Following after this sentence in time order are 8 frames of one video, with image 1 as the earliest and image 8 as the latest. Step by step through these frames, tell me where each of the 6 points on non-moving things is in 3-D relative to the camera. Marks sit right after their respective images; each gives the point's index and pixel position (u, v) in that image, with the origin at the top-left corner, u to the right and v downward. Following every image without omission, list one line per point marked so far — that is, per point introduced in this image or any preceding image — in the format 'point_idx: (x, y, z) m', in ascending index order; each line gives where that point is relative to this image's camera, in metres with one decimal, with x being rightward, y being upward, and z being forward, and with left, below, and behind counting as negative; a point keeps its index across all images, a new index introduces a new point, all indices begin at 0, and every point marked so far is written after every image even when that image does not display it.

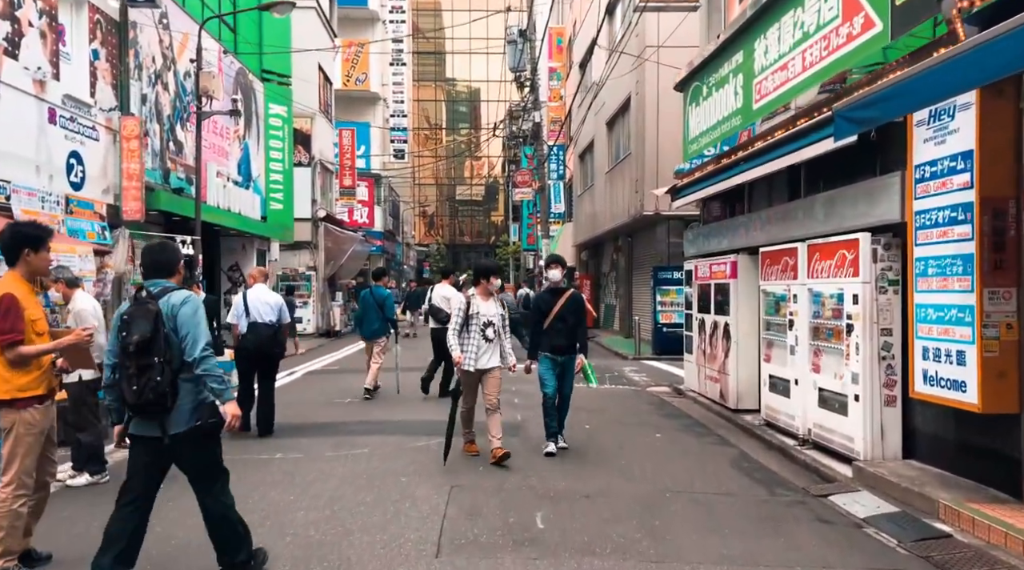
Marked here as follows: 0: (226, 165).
0: (-6.5, +2.7, +18.4) m
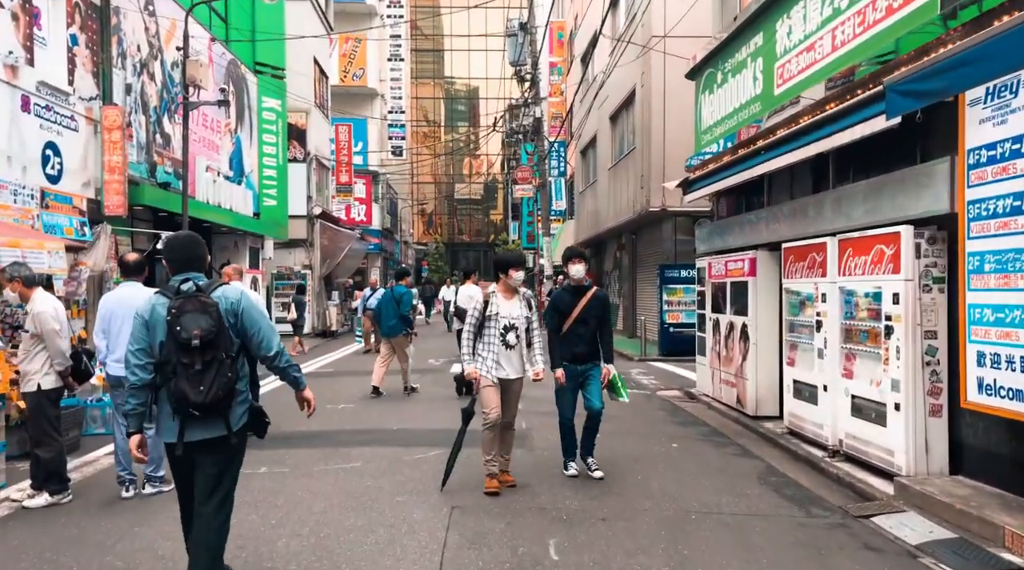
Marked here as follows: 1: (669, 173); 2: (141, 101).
0: (-6.4, +2.7, +17.8) m
1: (+3.6, +2.5, +18.4) m
2: (-6.4, +3.2, +14.1) m
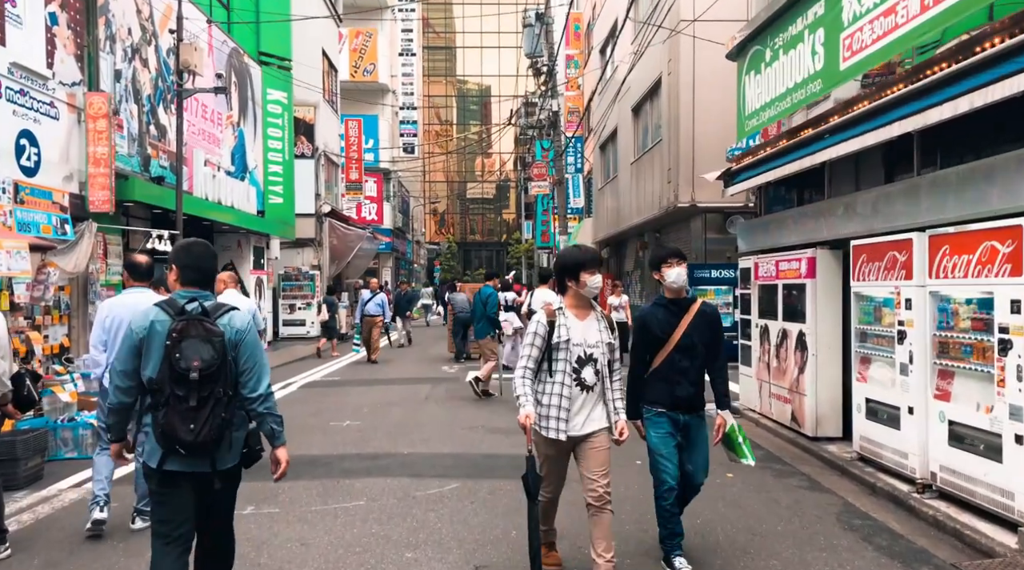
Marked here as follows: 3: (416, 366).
0: (-6.1, +2.7, +16.8) m
1: (+4.0, +2.5, +17.2) m
2: (-6.1, +3.1, +13.1) m
3: (-1.9, -1.6, +16.0) m
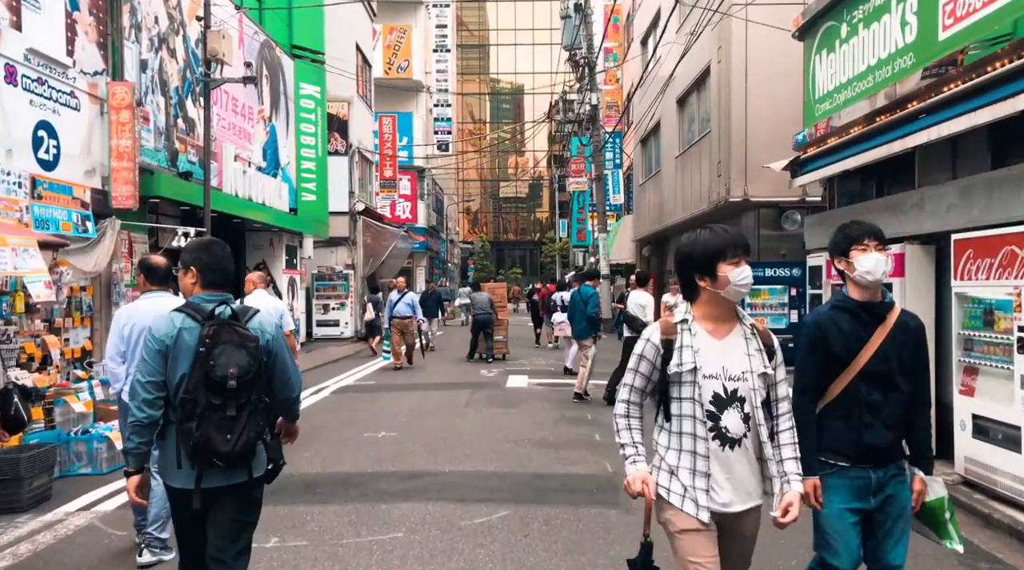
0: (-5.2, +2.7, +16.2) m
1: (+4.8, +2.5, +16.3) m
2: (-5.4, +3.1, +12.5) m
3: (-1.1, -1.6, +15.2) m
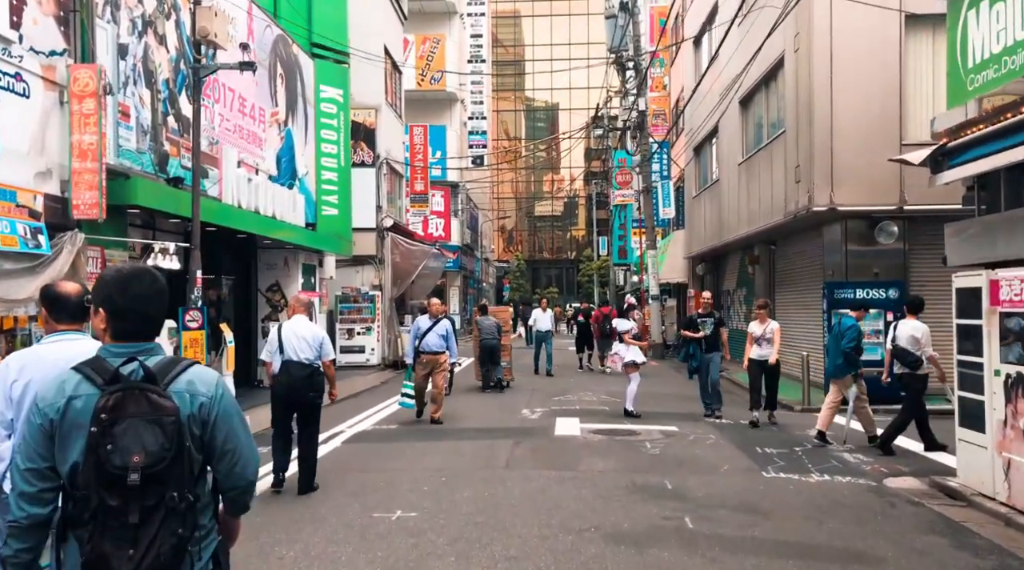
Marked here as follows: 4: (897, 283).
0: (-4.4, +2.3, +14.3) m
1: (+5.6, +2.1, +13.9) m
2: (-4.8, +2.8, +10.6) m
3: (-0.4, -2.0, +13.0) m
4: (+6.6, 0.0, +13.9) m
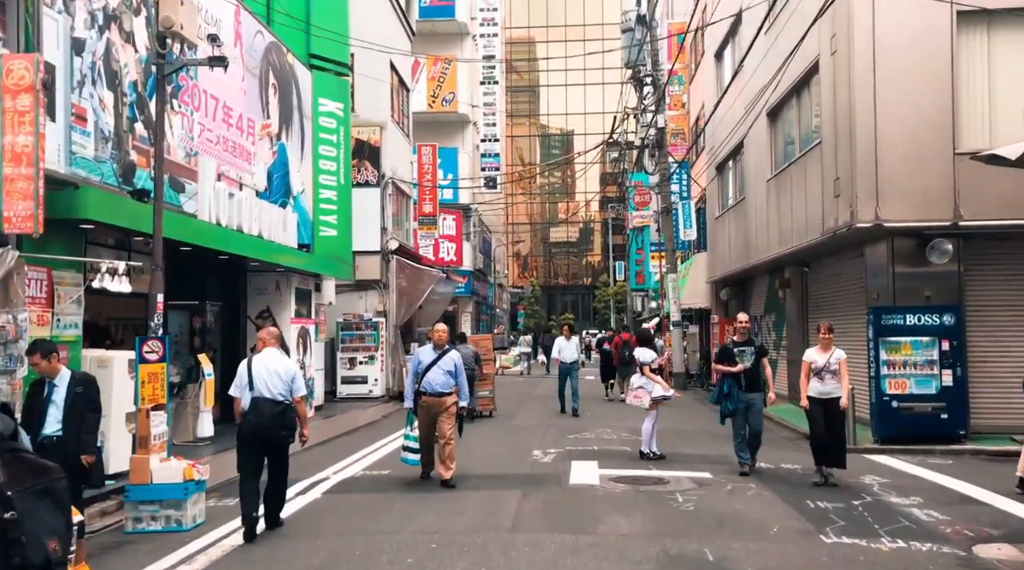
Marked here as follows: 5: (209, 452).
0: (-4.3, +1.8, +13.1) m
1: (+5.7, +1.7, +12.5) m
2: (-4.7, +2.5, +9.4) m
3: (-0.2, -2.4, +11.6) m
4: (+6.7, -0.3, +12.4) m
5: (-4.3, -2.4, +11.6) m
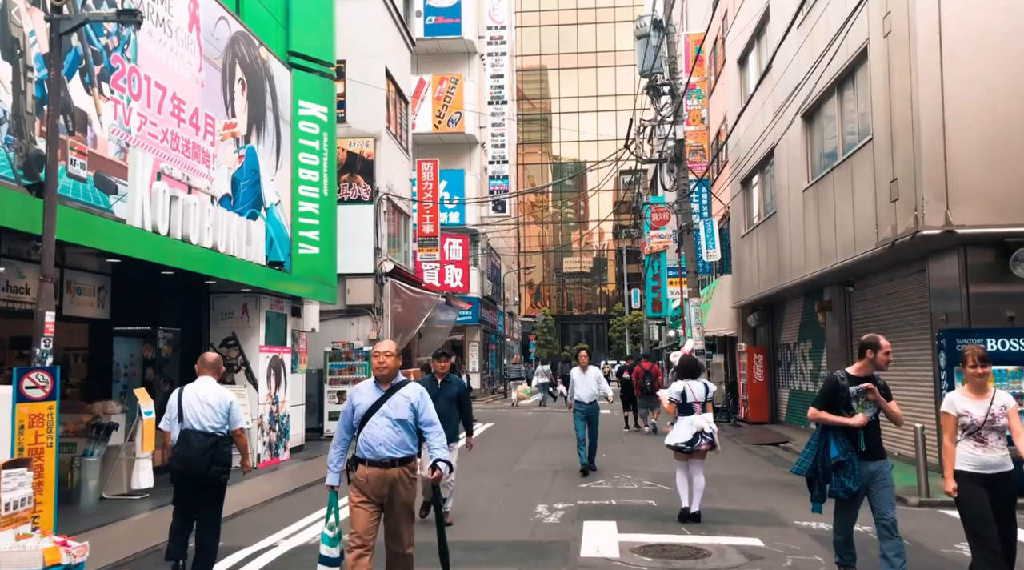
0: (-4.3, +1.5, +11.2) m
1: (+5.7, +1.5, +10.5) m
2: (-4.8, +2.3, +7.6) m
3: (-0.2, -2.6, +9.5) m
4: (+6.7, -0.6, +10.3) m
5: (-4.3, -2.6, +9.5) m
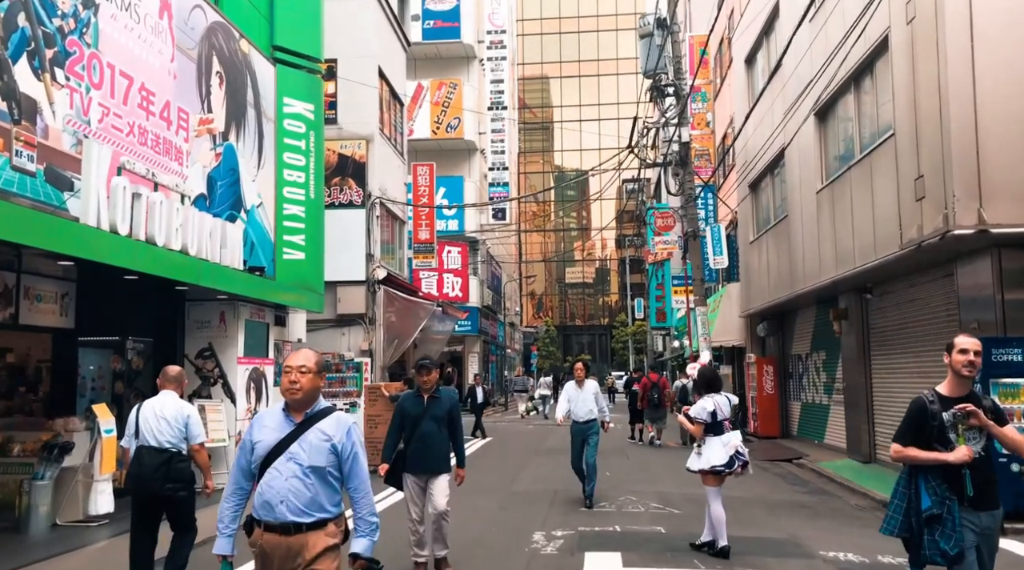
0: (-4.4, +1.5, +10.4) m
1: (+5.6, +1.4, +9.6) m
2: (-4.8, +2.3, +6.8) m
3: (-0.3, -2.7, +8.6) m
4: (+6.6, -0.6, +9.4) m
5: (-4.3, -2.7, +8.6) m
